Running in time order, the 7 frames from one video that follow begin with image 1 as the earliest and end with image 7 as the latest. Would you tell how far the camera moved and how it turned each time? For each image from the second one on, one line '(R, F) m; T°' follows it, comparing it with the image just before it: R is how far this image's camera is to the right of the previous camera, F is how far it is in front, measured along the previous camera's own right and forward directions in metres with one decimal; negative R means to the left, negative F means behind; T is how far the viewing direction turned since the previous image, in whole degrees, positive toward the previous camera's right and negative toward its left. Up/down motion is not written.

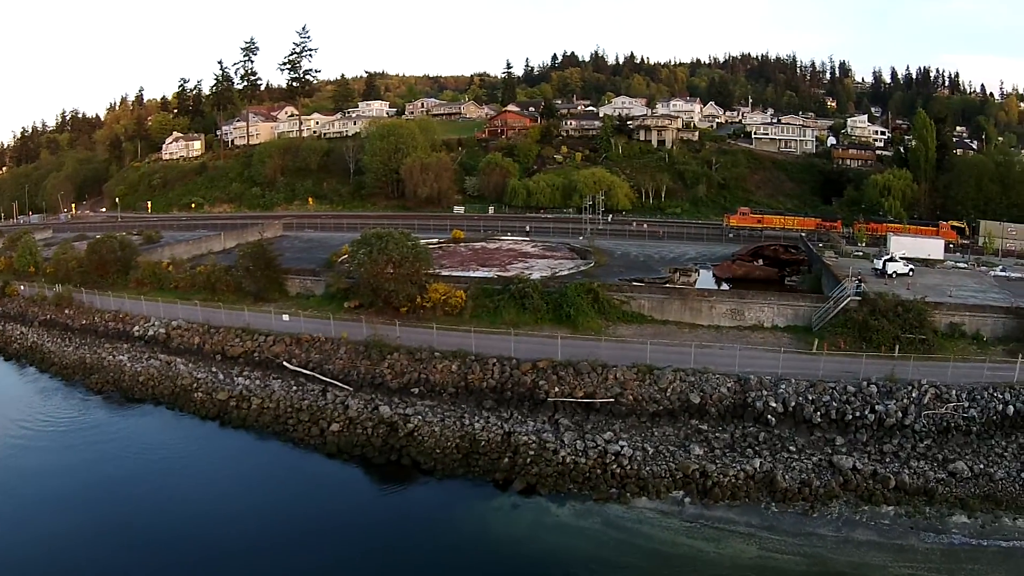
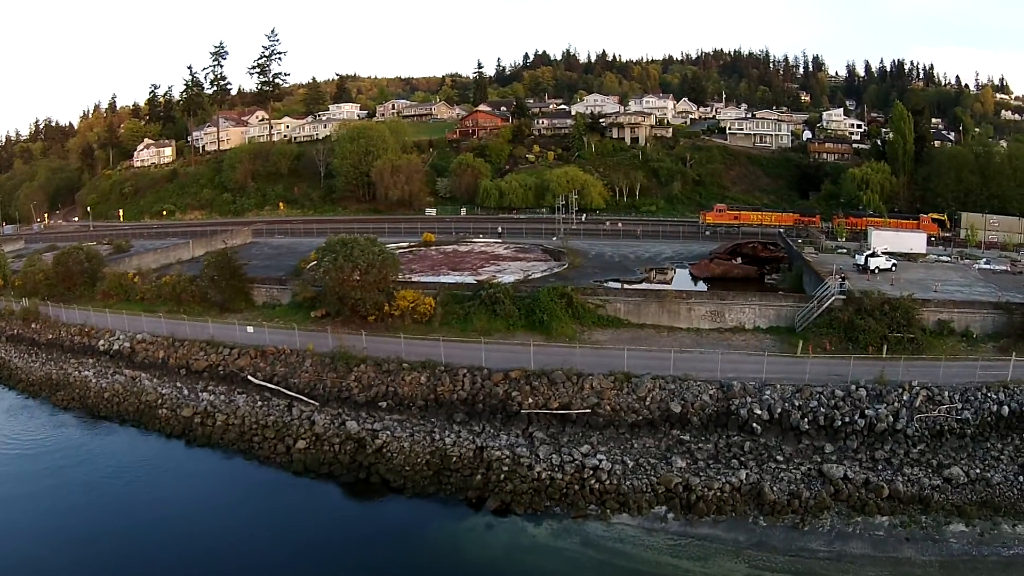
(+0.3, +0.9) m; +2°
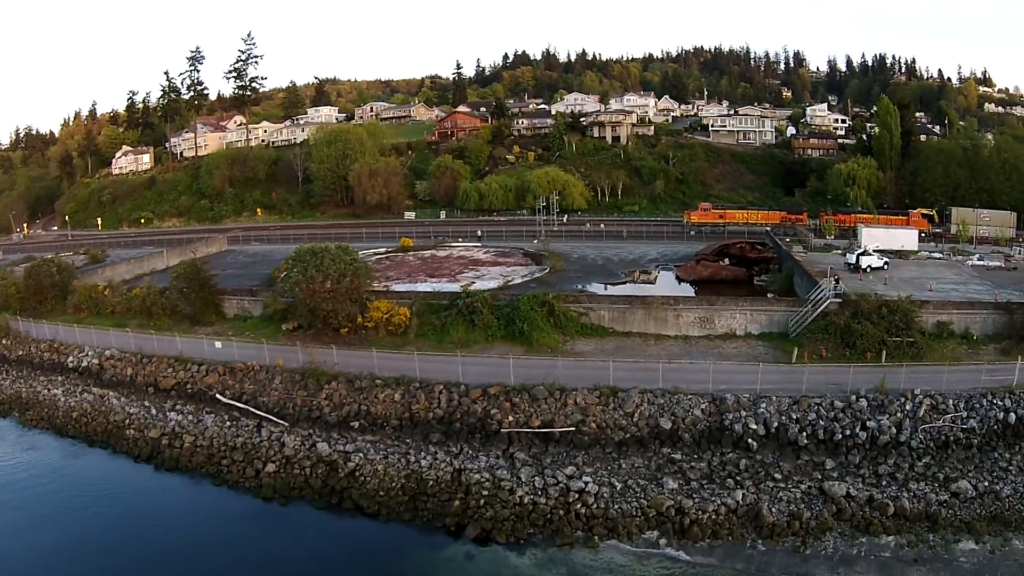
(+0.2, +1.0) m; +1°
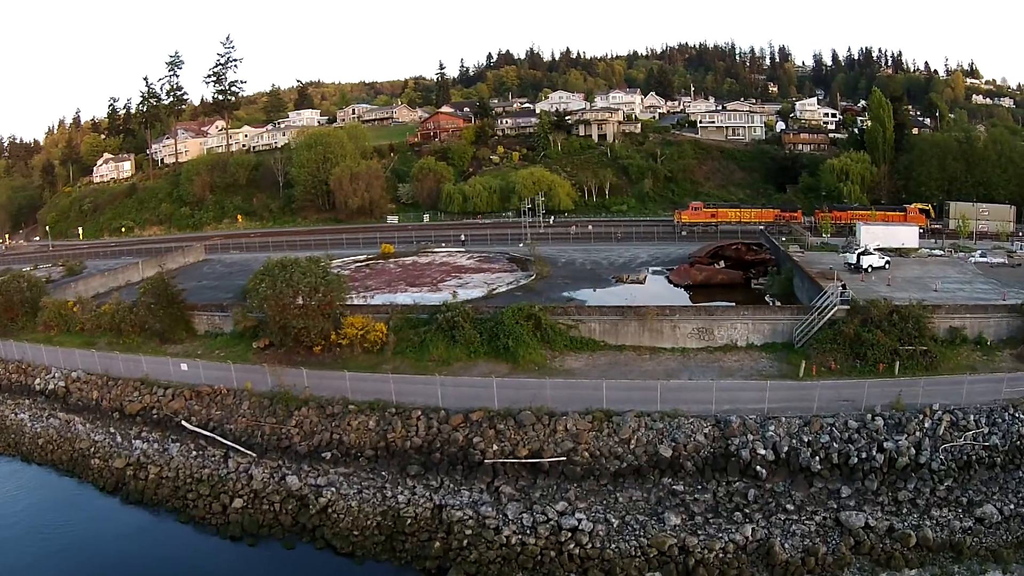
(+0.2, +1.3) m; +1°
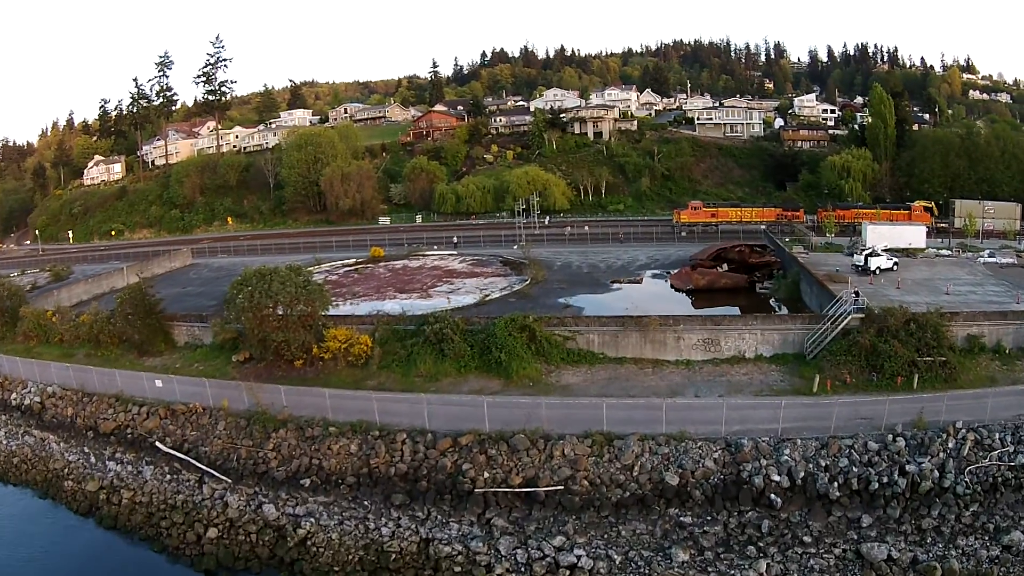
(+0.1, +1.0) m; 0°
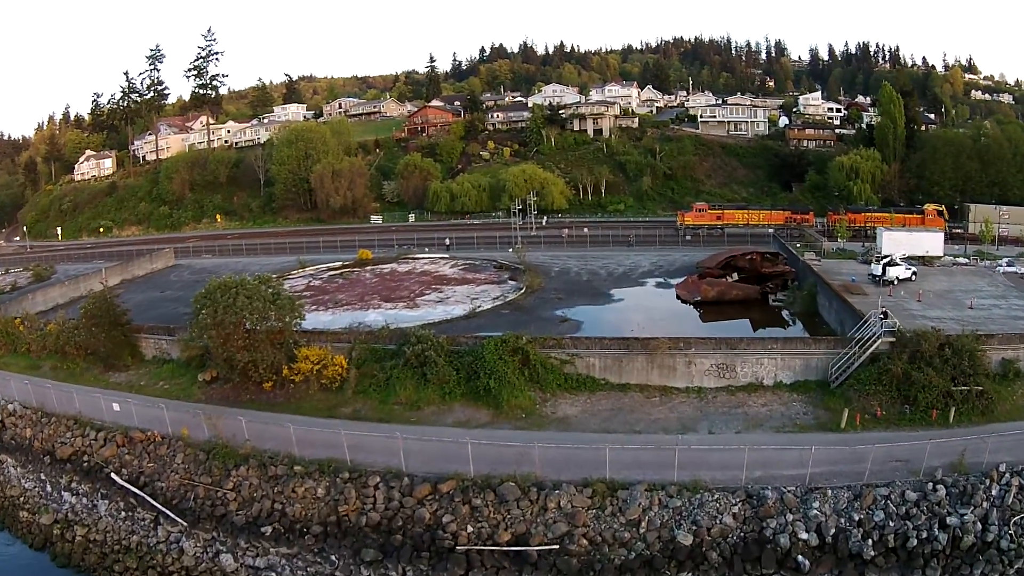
(+0.1, +1.7) m; 0°
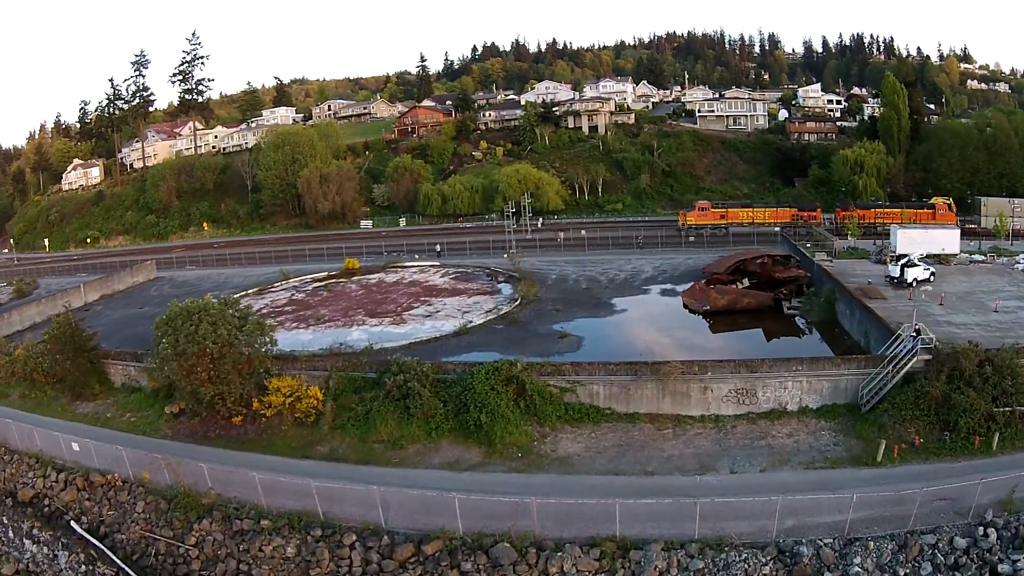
(+0.1, +1.5) m; 0°
